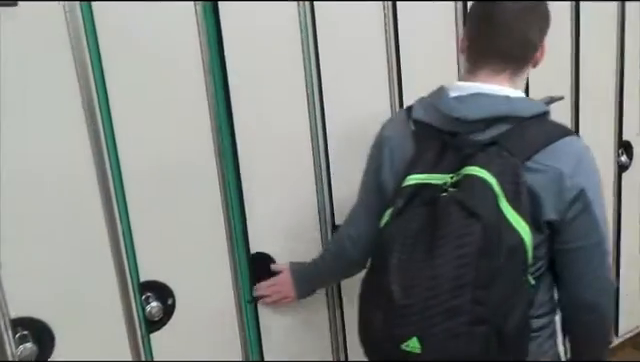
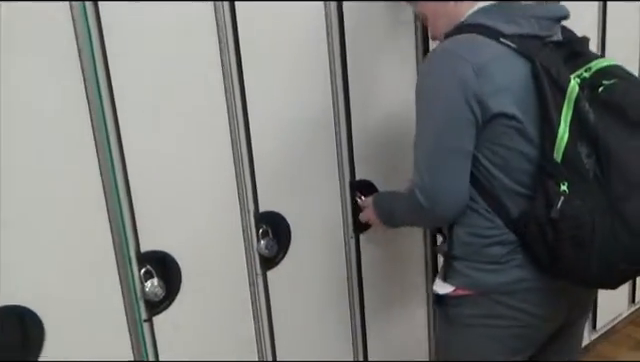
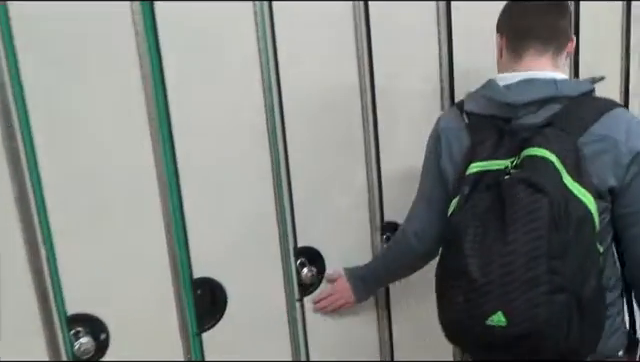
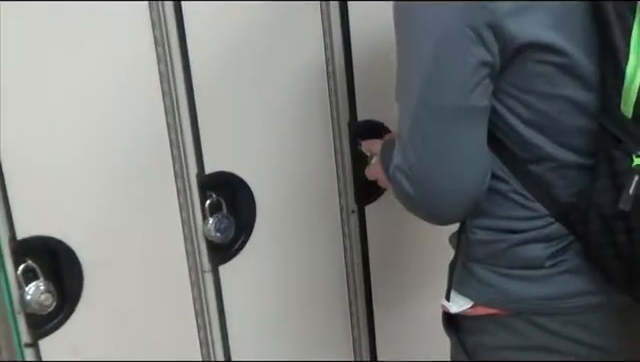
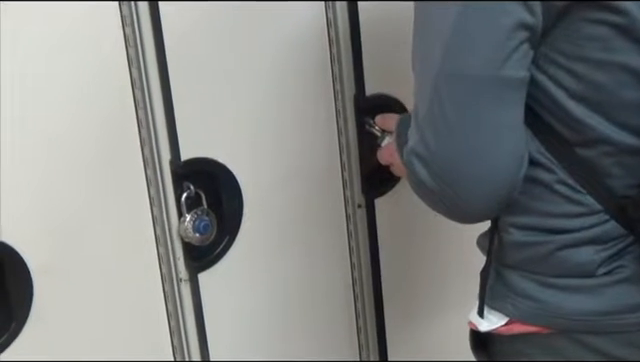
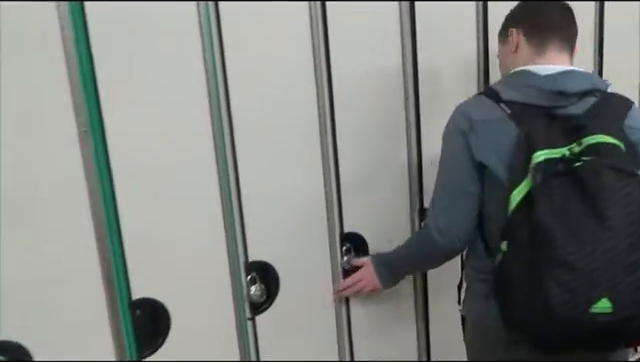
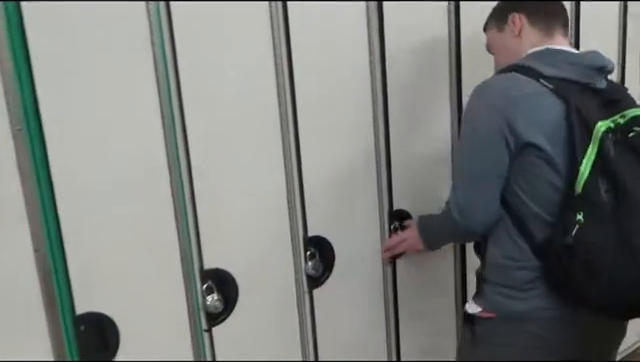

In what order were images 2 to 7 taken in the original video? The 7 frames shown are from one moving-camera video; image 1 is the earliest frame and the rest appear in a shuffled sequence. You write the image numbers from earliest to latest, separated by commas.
3, 6, 7, 2, 4, 5
